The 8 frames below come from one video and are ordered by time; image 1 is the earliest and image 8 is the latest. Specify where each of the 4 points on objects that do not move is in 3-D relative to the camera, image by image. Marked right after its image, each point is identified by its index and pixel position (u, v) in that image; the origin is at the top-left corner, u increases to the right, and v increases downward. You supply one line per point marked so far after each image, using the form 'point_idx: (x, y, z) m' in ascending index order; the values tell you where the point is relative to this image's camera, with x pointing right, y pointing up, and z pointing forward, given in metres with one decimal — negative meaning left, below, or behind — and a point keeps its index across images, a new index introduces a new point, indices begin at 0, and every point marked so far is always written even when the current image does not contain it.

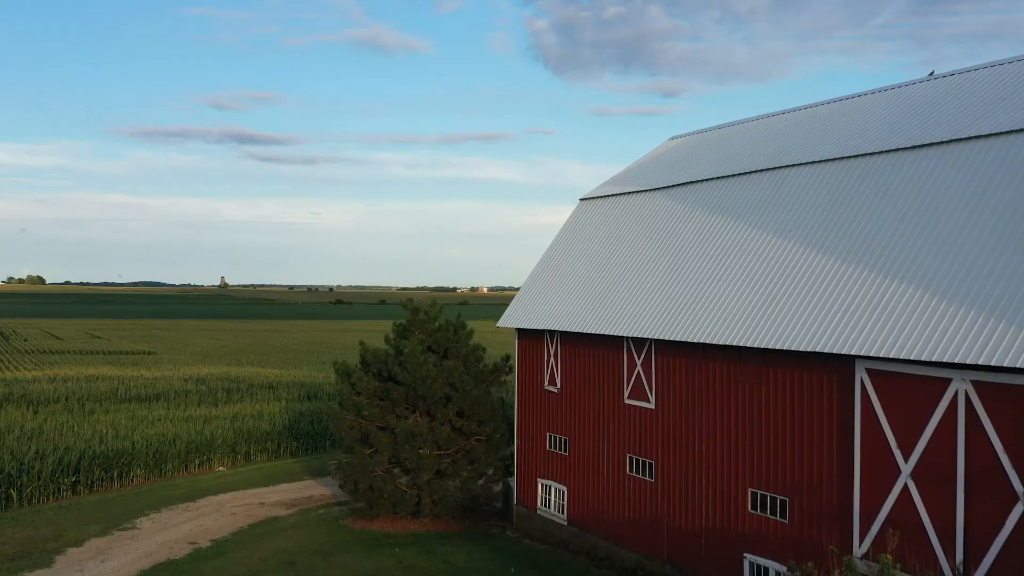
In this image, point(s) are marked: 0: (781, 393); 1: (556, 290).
0: (+4.2, -1.7, +13.1) m
1: (+1.0, 0.0, +19.6) m
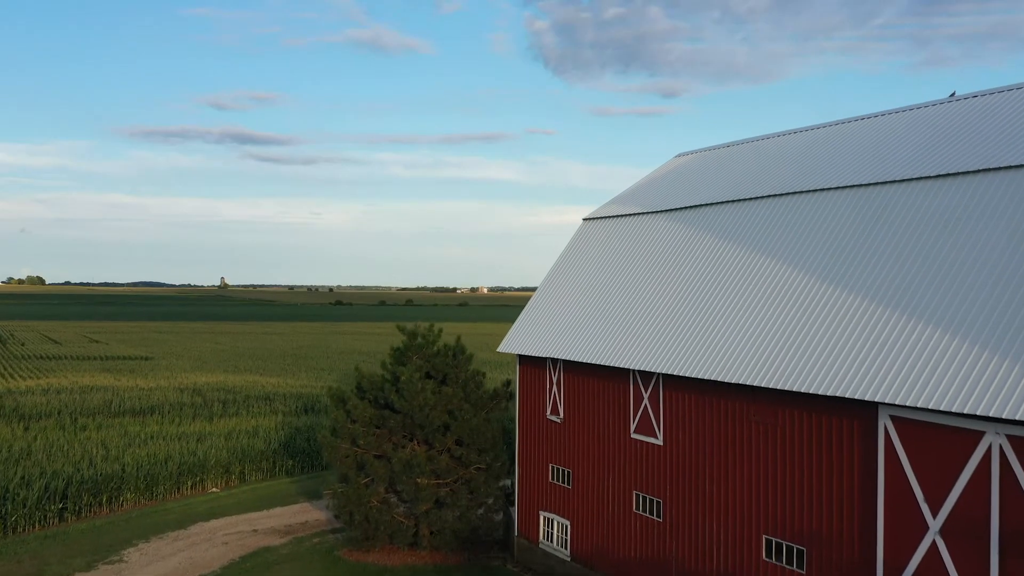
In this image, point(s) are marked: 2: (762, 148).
0: (+4.2, -2.2, +12.4) m
1: (+1.0, -0.6, +18.9) m
2: (+6.0, +3.1, +19.8) m
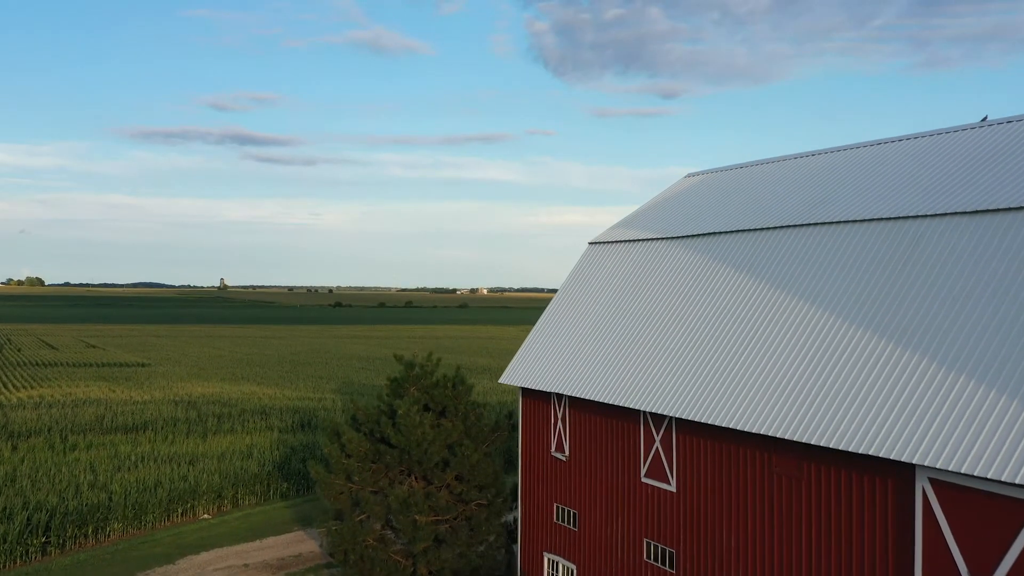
0: (+4.3, -2.8, +11.5) m
1: (+1.1, -1.2, +18.1) m
2: (+6.1, +2.5, +19.0) m
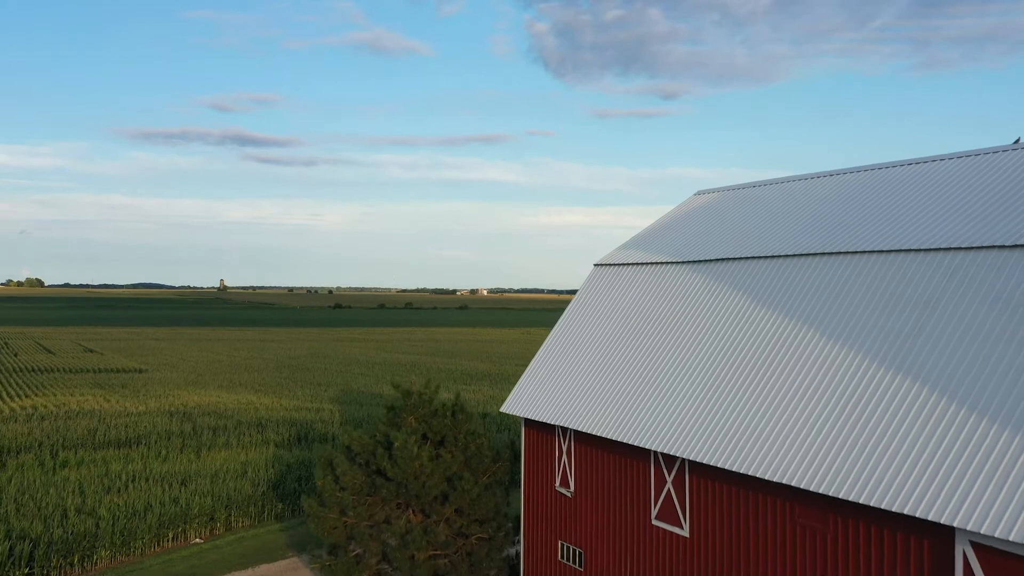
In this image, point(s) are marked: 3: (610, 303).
0: (+4.4, -3.3, +10.7) m
1: (+1.1, -1.7, +17.2) m
2: (+6.1, +2.0, +18.1) m
3: (+2.1, -0.3, +18.1) m
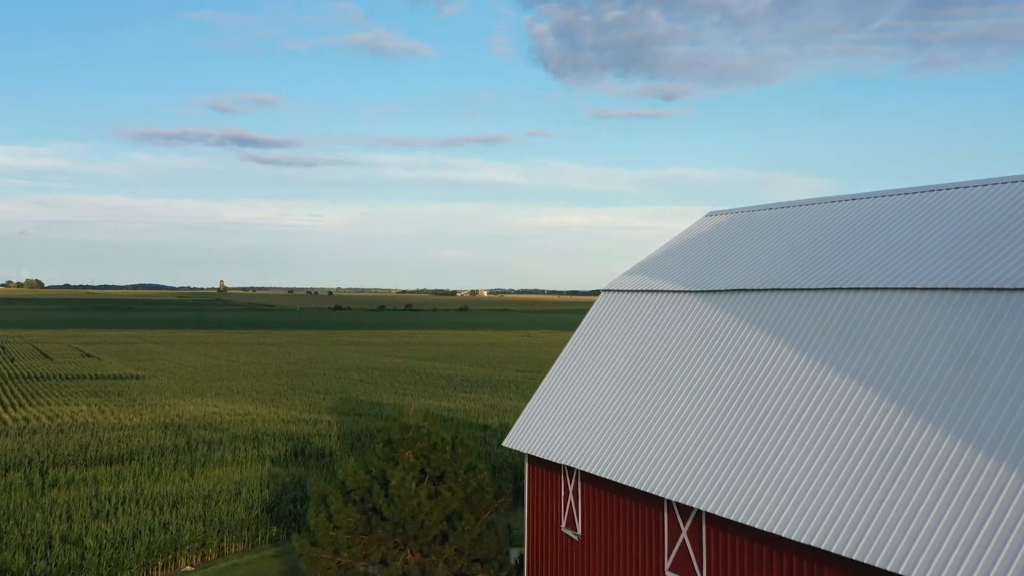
0: (+4.4, -3.9, +9.8) m
1: (+1.2, -2.3, +16.4) m
2: (+6.2, +1.4, +17.3) m
3: (+2.2, -0.9, +17.2) m
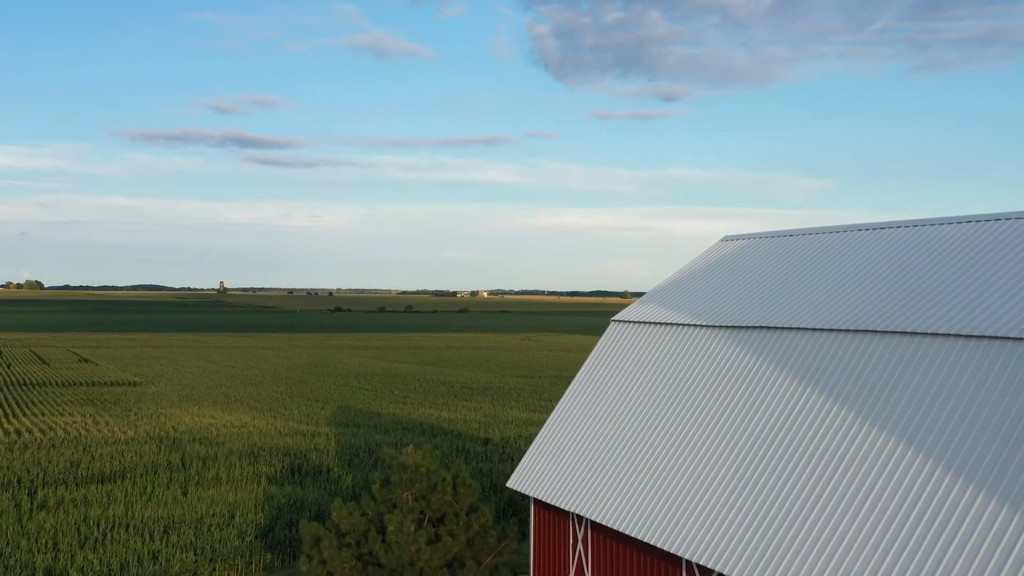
0: (+4.5, -4.5, +8.8) m
1: (+1.3, -2.9, +15.4) m
2: (+6.3, +0.8, +16.3) m
3: (+2.3, -1.5, +16.3) m
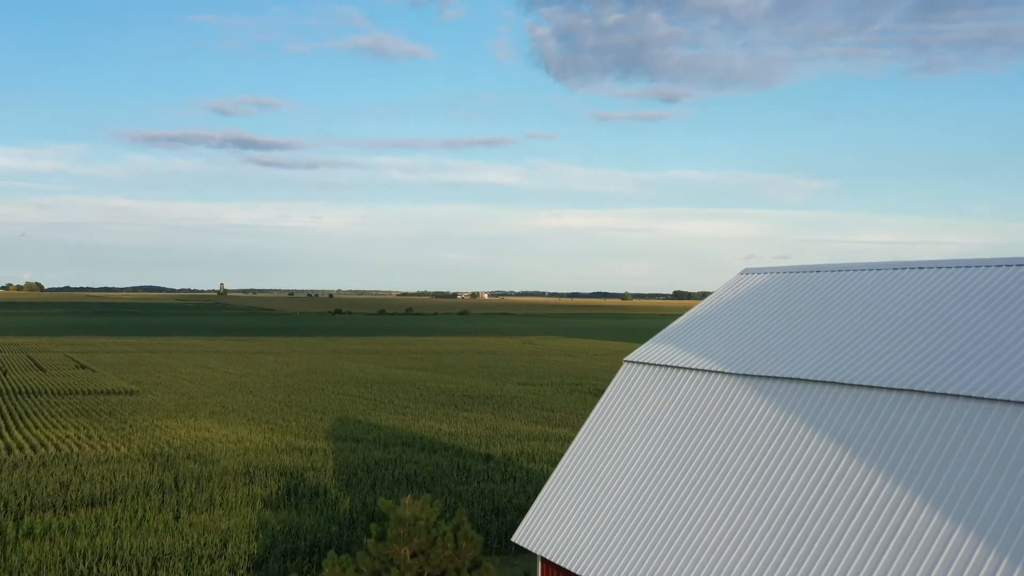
0: (+4.6, -5.2, +7.7) m
1: (+1.4, -3.6, +14.3) m
2: (+6.4, +0.1, +15.2) m
3: (+2.4, -2.2, +15.2) m
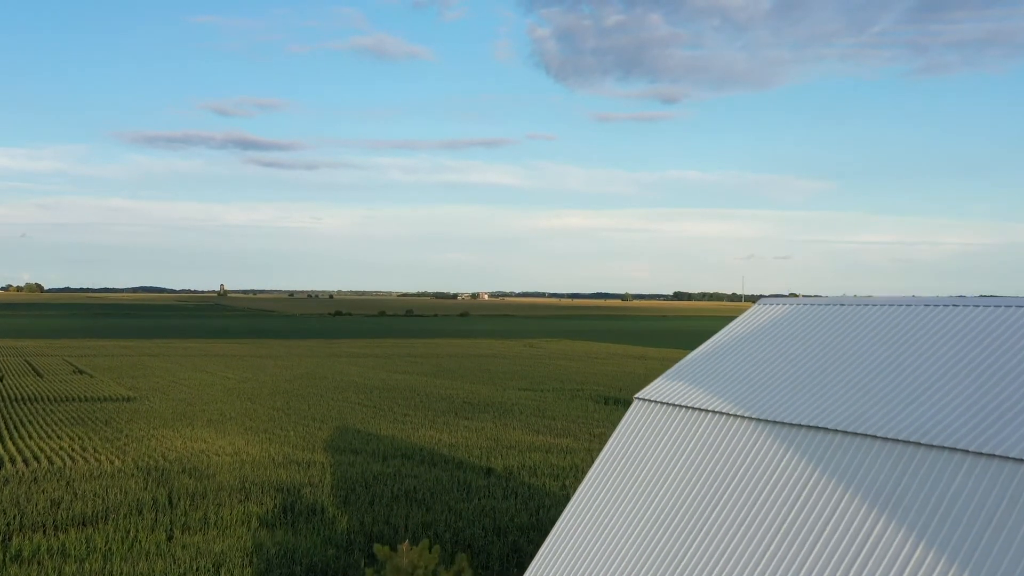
0: (+4.7, -5.7, +6.9) m
1: (+1.4, -4.2, +13.5) m
2: (+6.4, -0.5, +14.4) m
3: (+2.4, -2.8, +14.3) m
